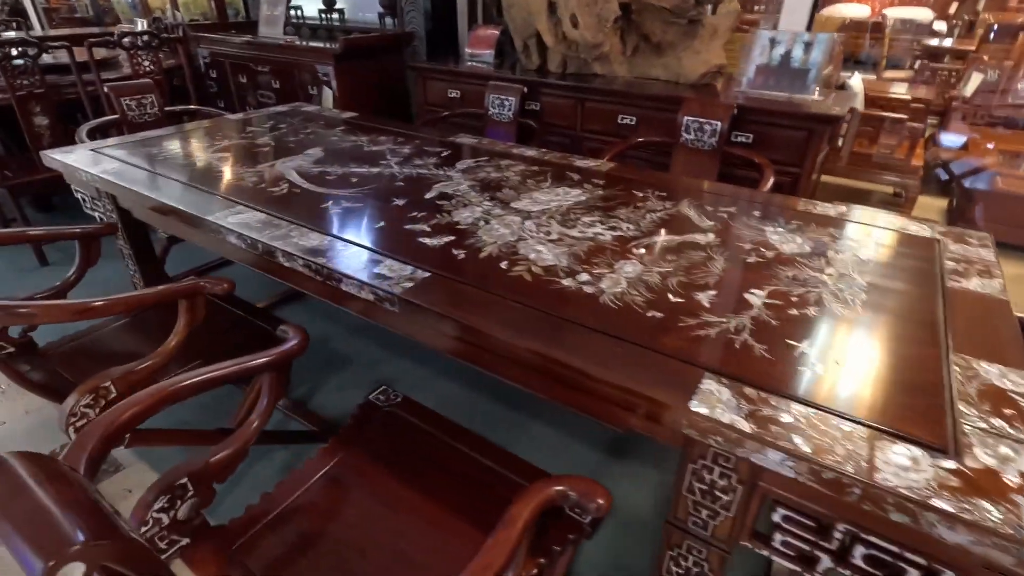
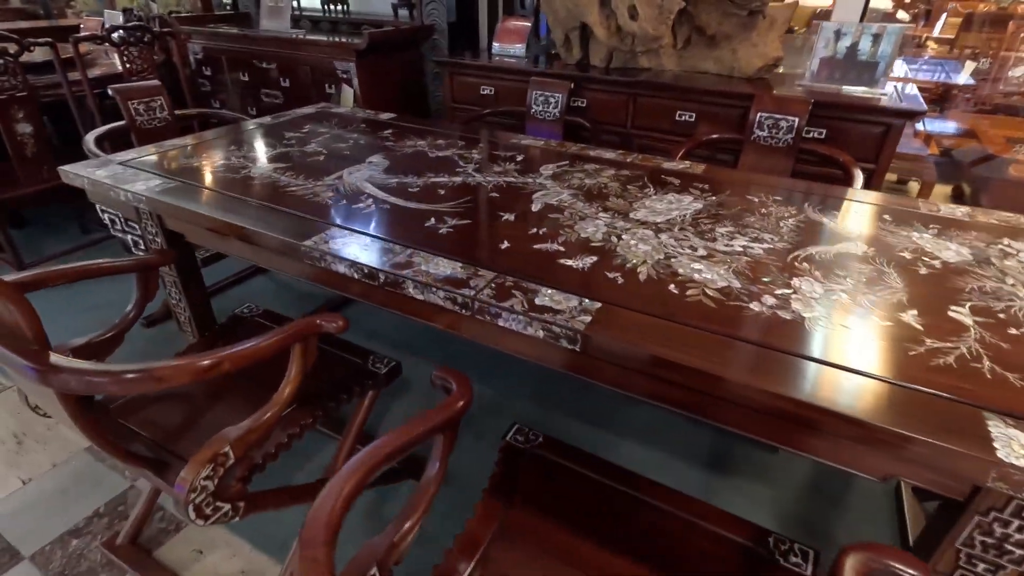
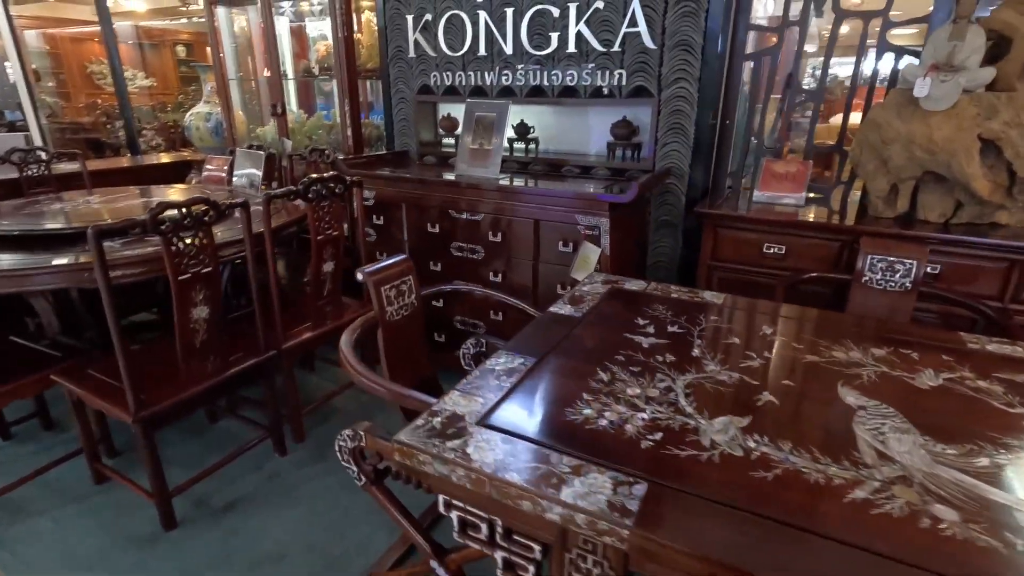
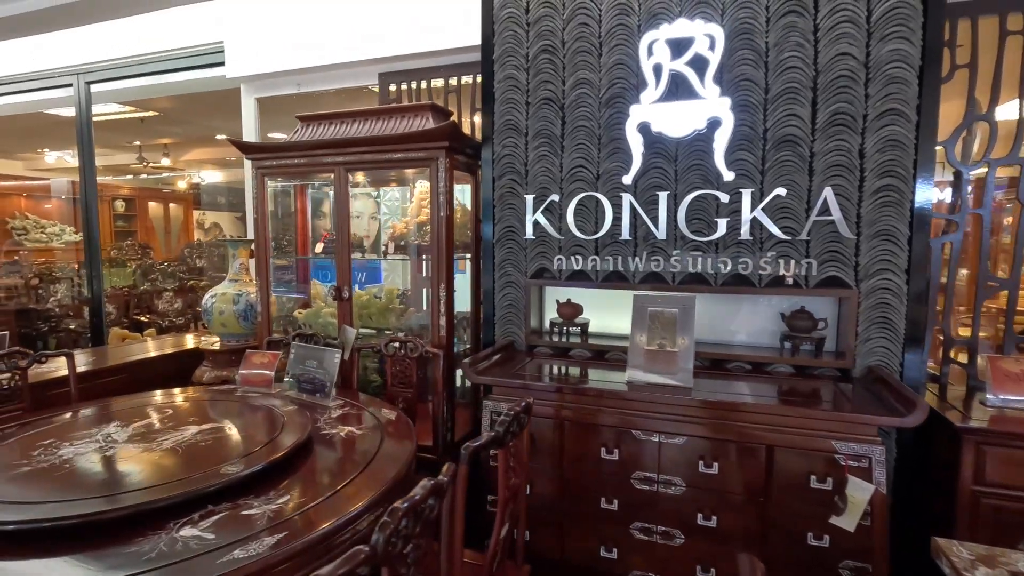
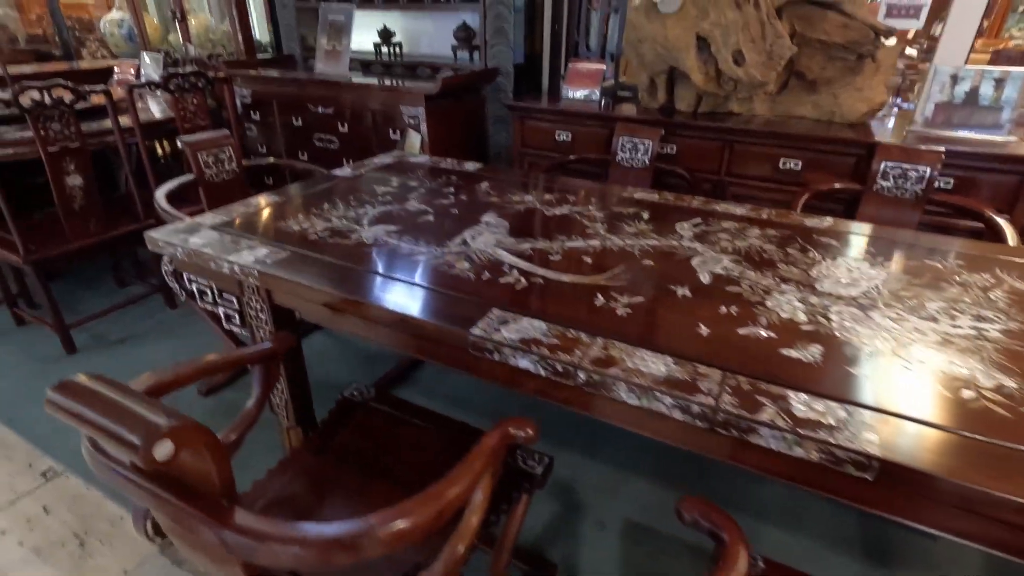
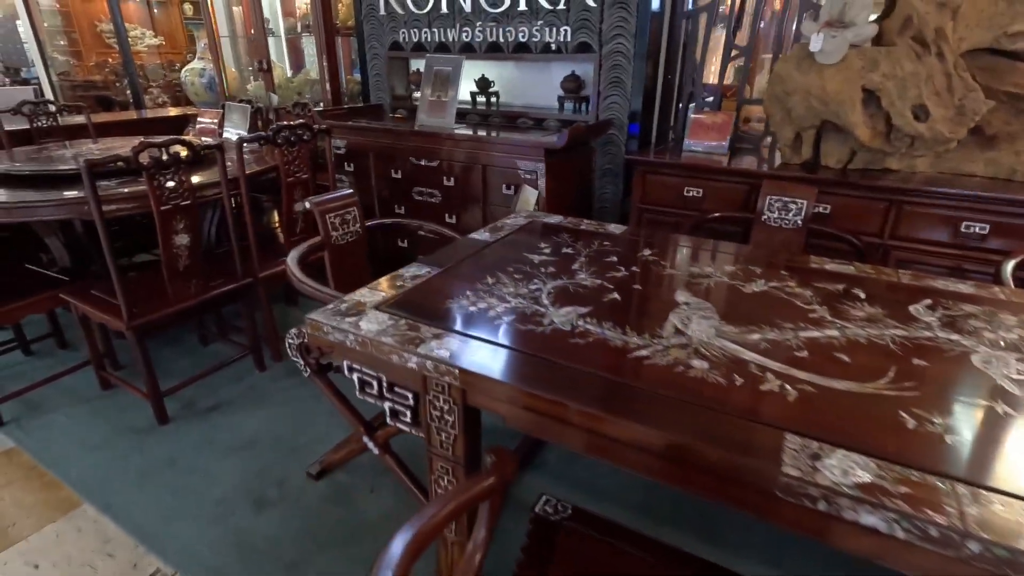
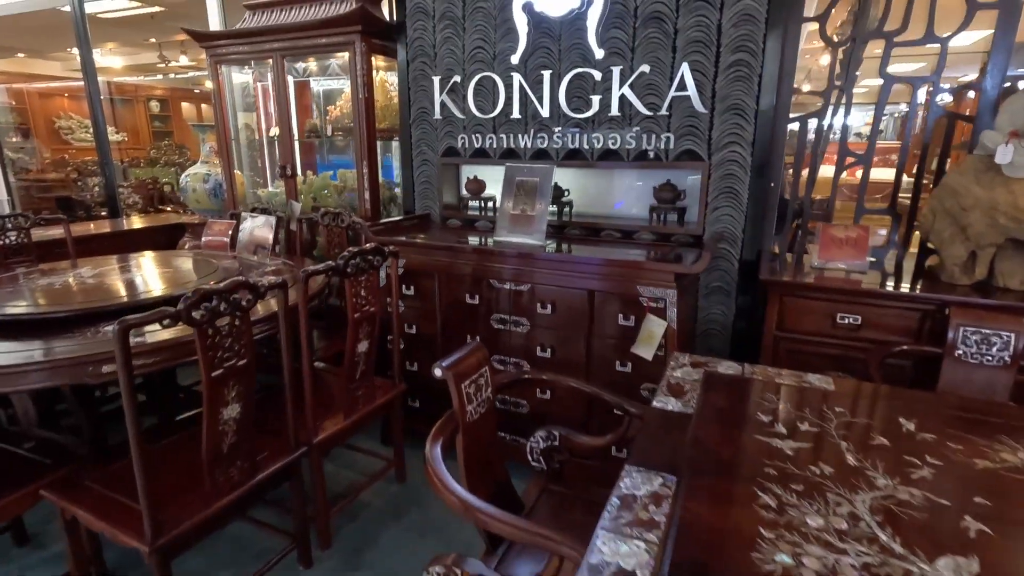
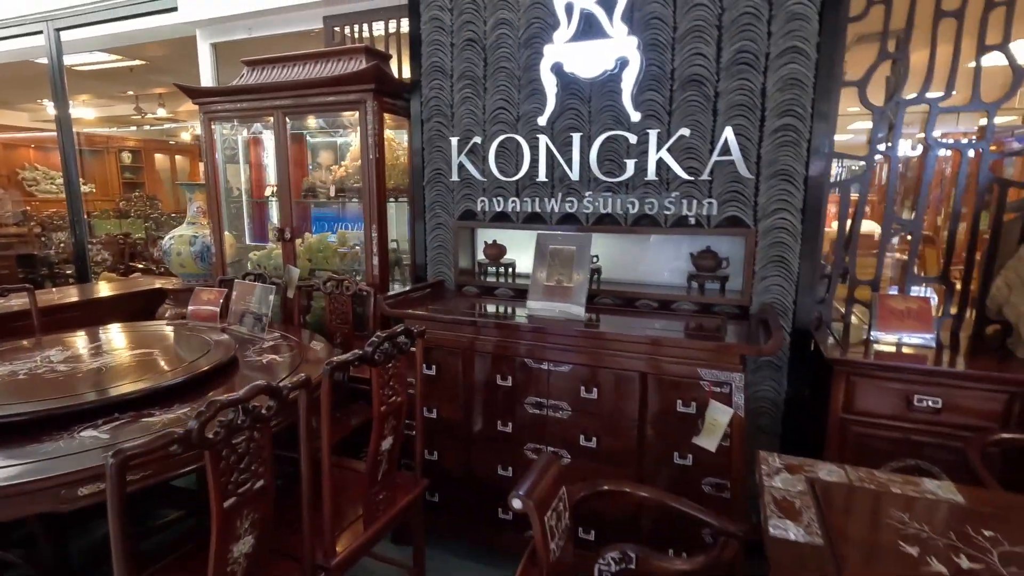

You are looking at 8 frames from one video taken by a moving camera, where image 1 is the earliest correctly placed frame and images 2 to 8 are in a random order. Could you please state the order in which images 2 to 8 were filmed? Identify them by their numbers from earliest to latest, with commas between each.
2, 5, 6, 3, 7, 8, 4
